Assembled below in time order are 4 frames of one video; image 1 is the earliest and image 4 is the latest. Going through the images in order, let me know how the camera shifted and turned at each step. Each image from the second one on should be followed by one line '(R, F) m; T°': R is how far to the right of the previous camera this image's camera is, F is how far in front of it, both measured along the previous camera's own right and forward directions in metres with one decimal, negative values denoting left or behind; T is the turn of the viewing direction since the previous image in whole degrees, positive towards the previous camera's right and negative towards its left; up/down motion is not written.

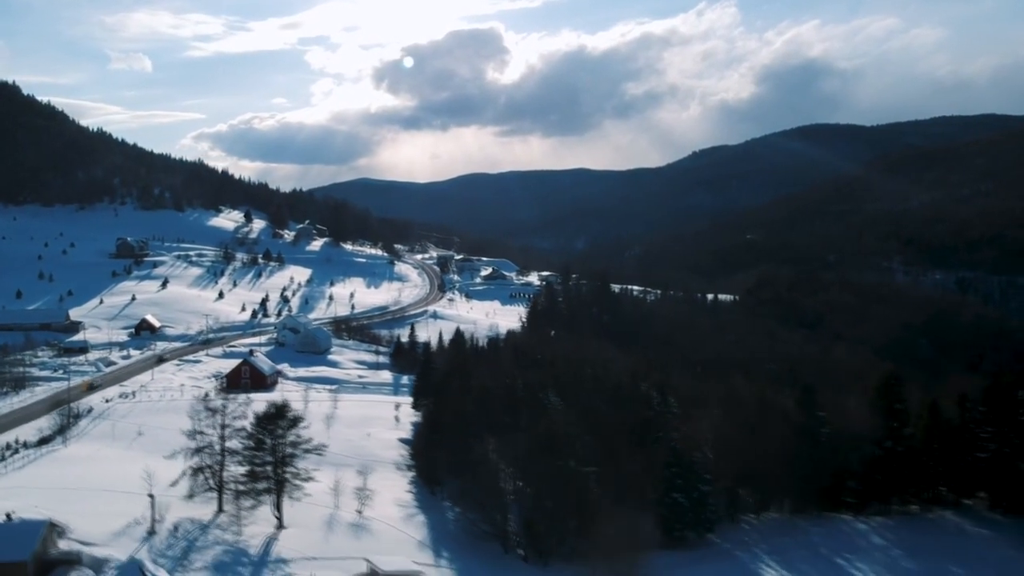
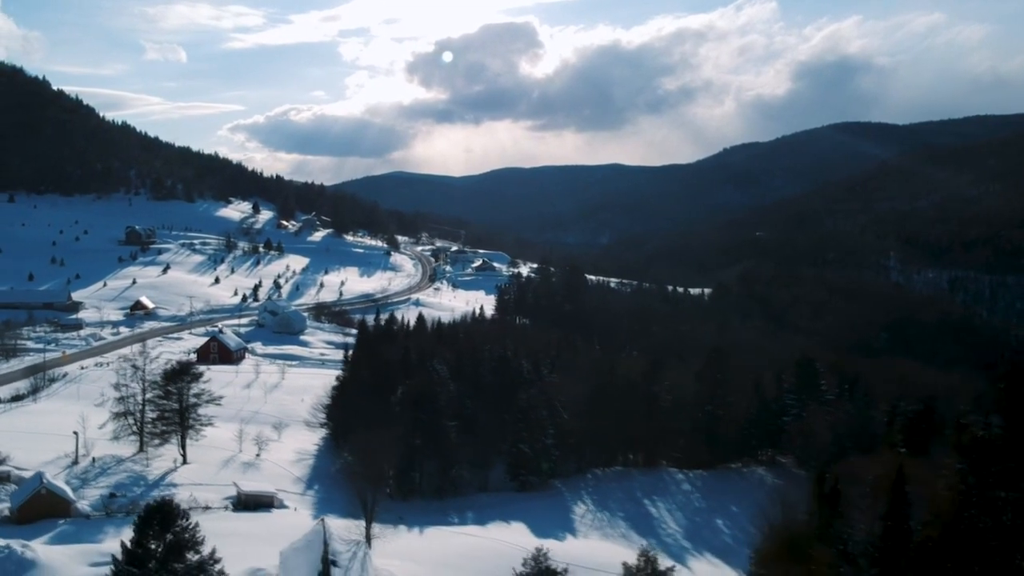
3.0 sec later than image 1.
(+3.2, -3.0) m; -2°
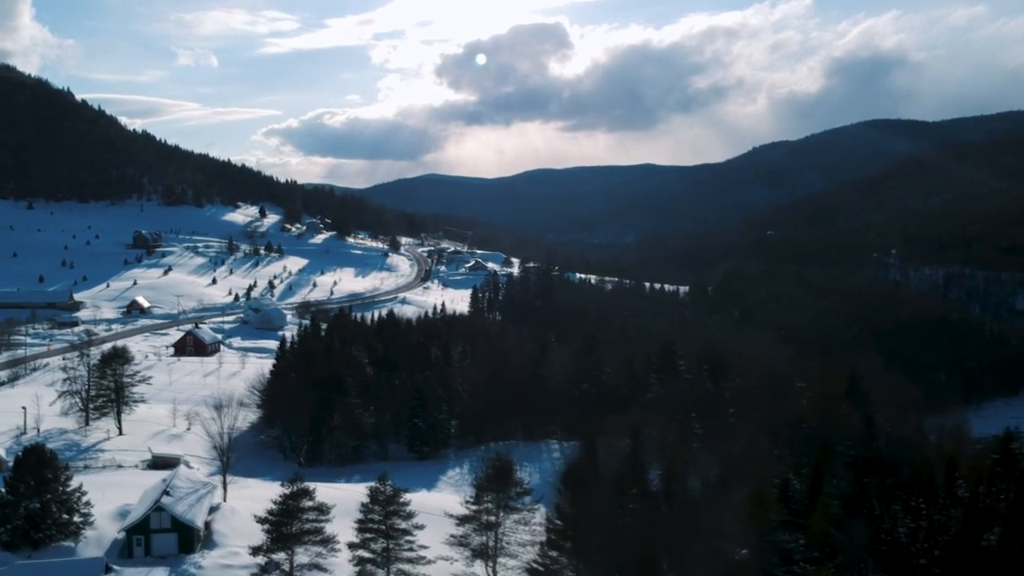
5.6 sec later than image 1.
(+3.2, -2.6) m; -2°
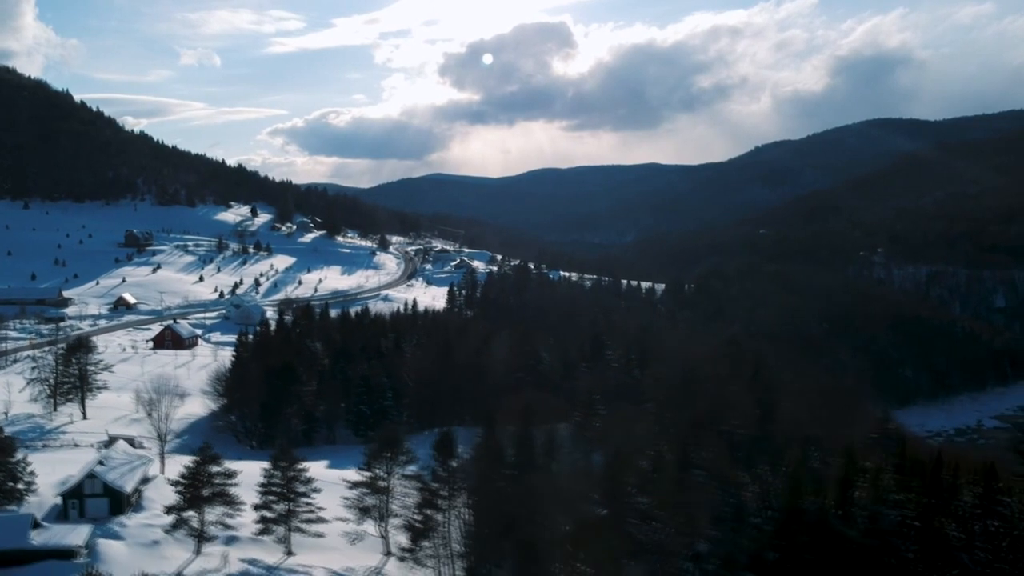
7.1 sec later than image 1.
(+1.6, -1.5) m; 0°
